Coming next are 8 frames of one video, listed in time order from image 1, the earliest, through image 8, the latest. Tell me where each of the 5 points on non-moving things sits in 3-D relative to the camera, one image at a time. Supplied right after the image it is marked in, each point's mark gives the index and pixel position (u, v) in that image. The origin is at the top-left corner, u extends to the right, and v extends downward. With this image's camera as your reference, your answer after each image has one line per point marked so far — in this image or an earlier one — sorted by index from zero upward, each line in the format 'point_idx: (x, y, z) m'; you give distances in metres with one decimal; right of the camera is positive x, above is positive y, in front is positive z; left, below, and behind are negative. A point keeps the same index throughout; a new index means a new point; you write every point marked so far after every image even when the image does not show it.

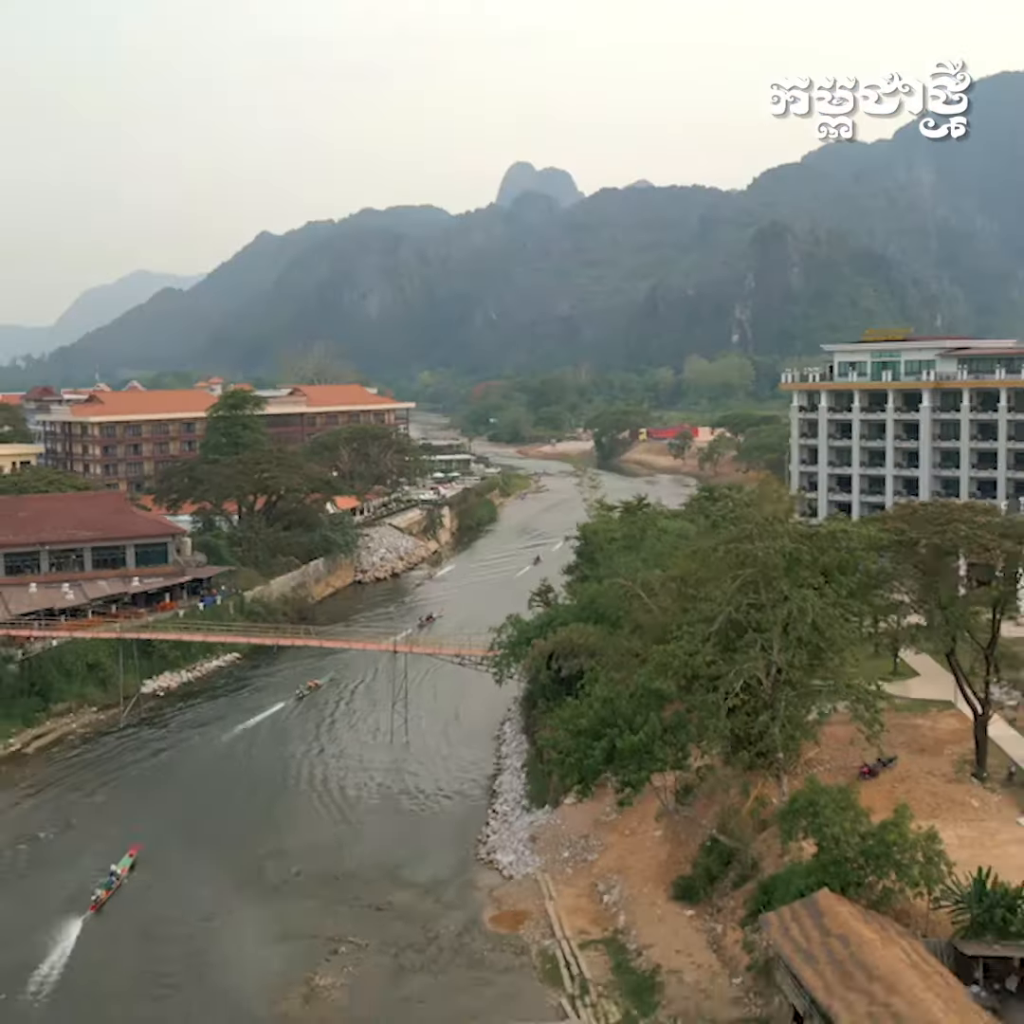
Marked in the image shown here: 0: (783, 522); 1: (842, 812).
0: (+2.7, -0.1, +18.1) m
1: (+2.7, -2.5, +15.3) m
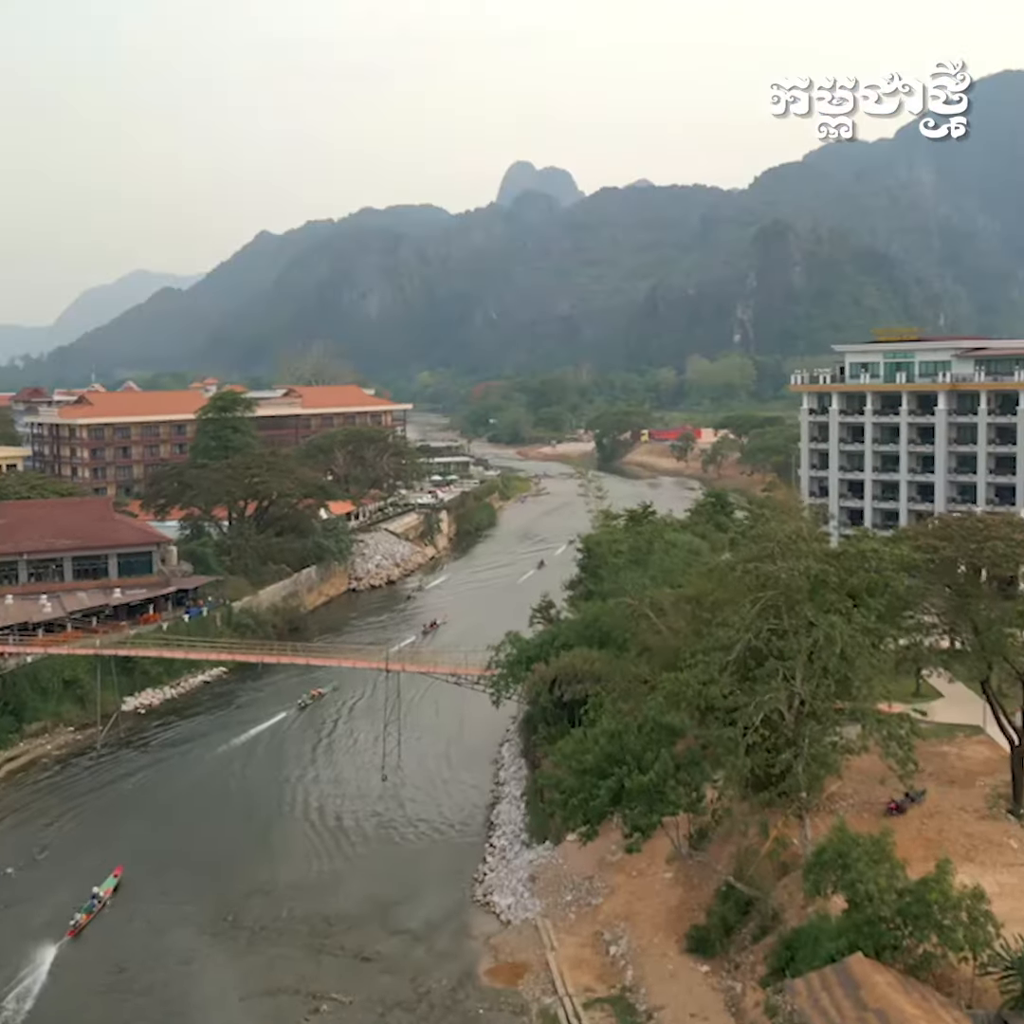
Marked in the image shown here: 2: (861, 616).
0: (+2.7, -0.2, +16.5) m
1: (+2.7, -2.6, +13.7) m
2: (+3.1, -0.9, +16.0) m
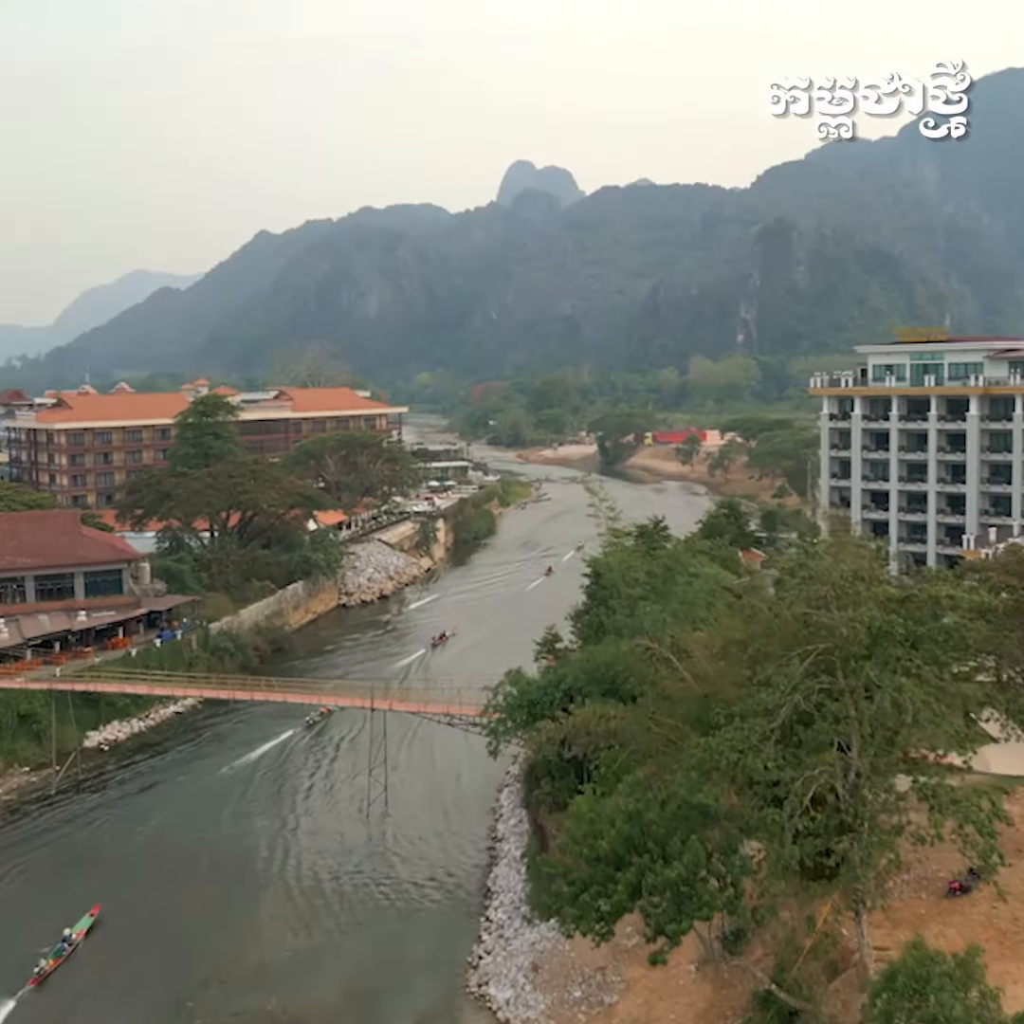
0: (+2.7, -0.5, +13.8) m
1: (+2.7, -2.9, +11.0) m
2: (+3.1, -1.2, +13.4) m
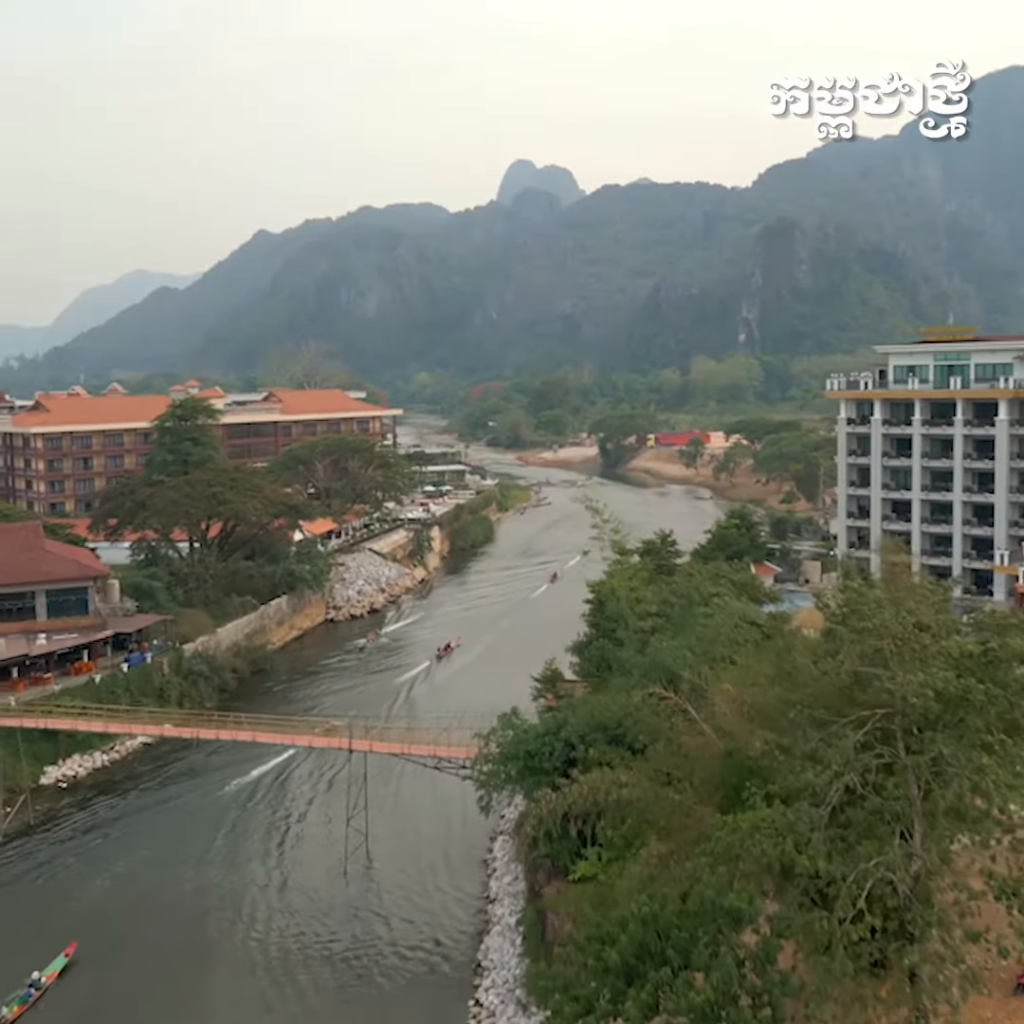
0: (+2.6, -0.7, +11.5) m
1: (+2.6, -3.1, +8.7) m
2: (+3.0, -1.4, +11.0) m
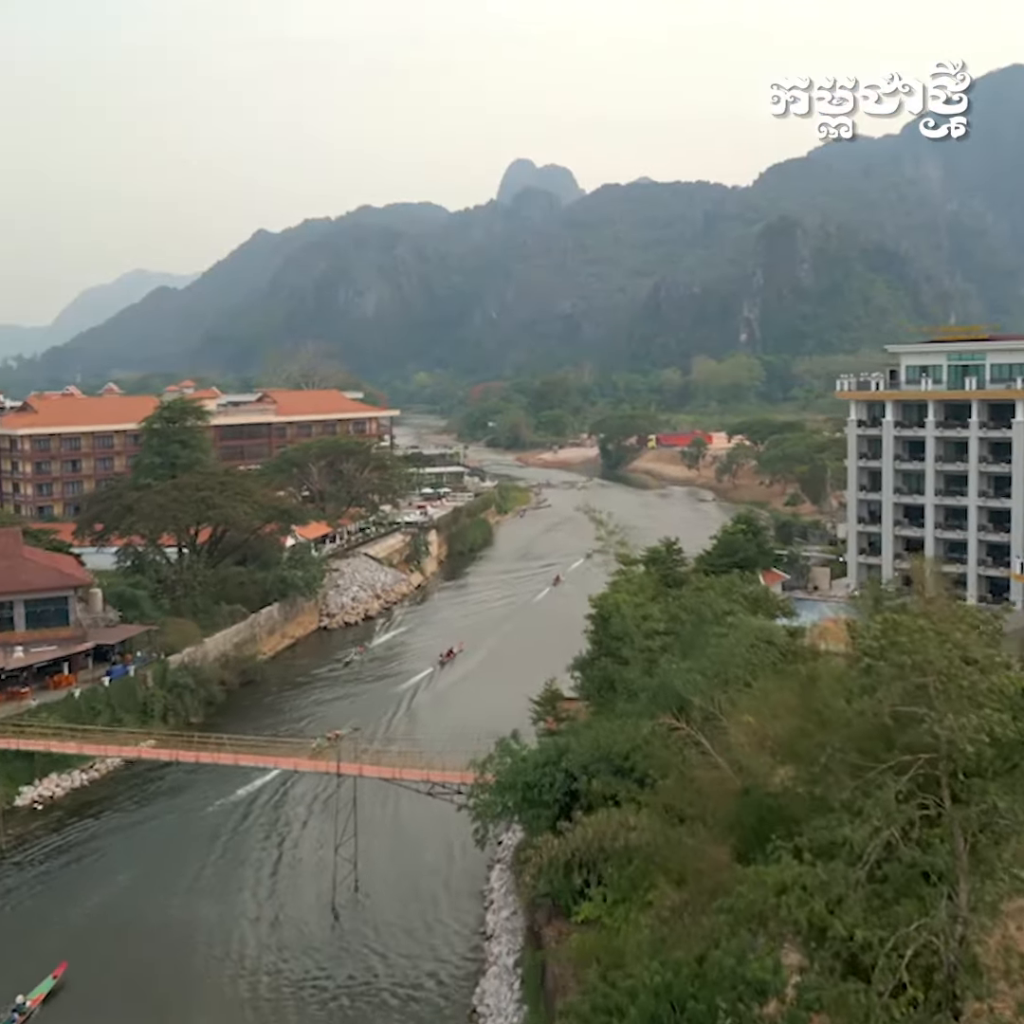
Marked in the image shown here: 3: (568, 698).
0: (+2.6, -0.8, +10.2) m
1: (+2.6, -3.2, +7.5) m
2: (+3.0, -1.5, +9.8) m
3: (+0.6, -1.9, +19.1) m
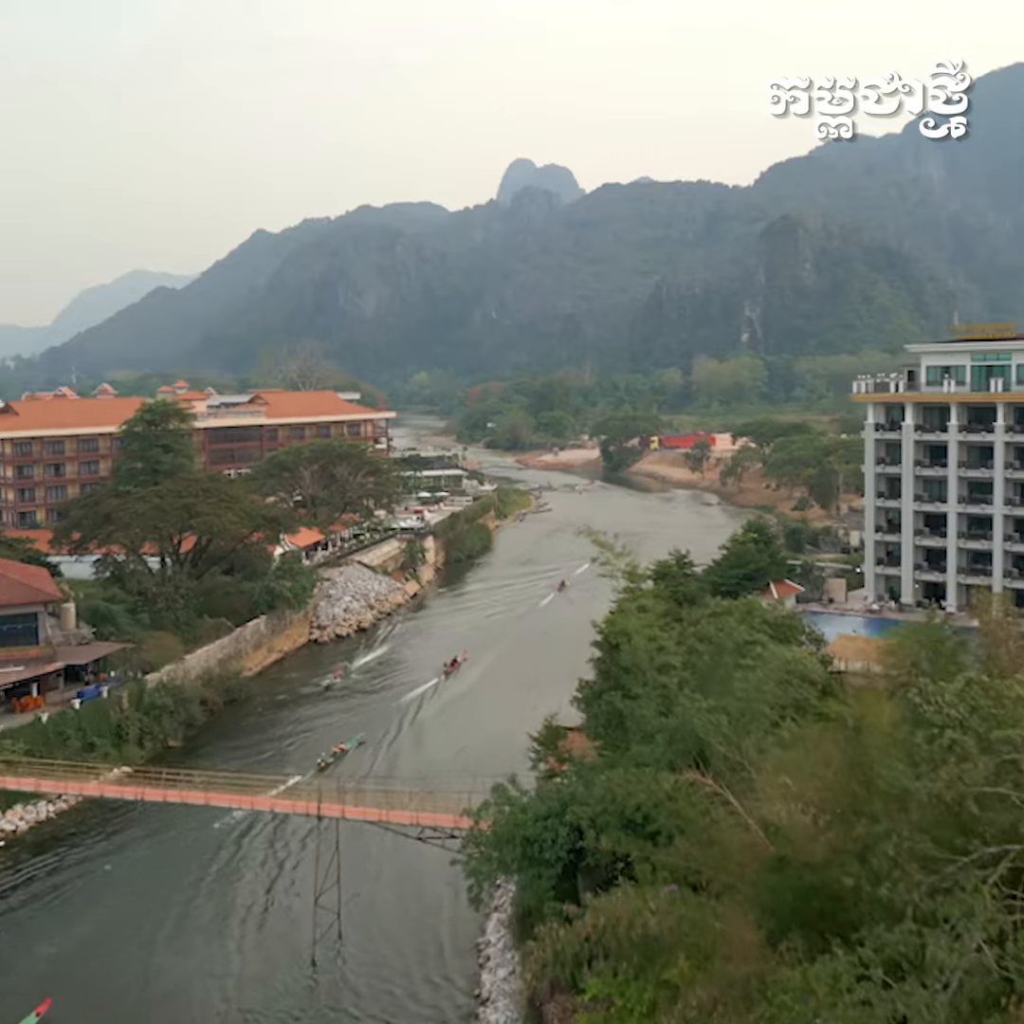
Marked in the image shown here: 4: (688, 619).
0: (+2.6, -1.0, +8.5) m
1: (+2.6, -3.4, +5.7) m
2: (+3.0, -1.6, +8.0) m
3: (+0.6, -2.1, +17.3) m
4: (+1.7, -1.0, +18.1) m
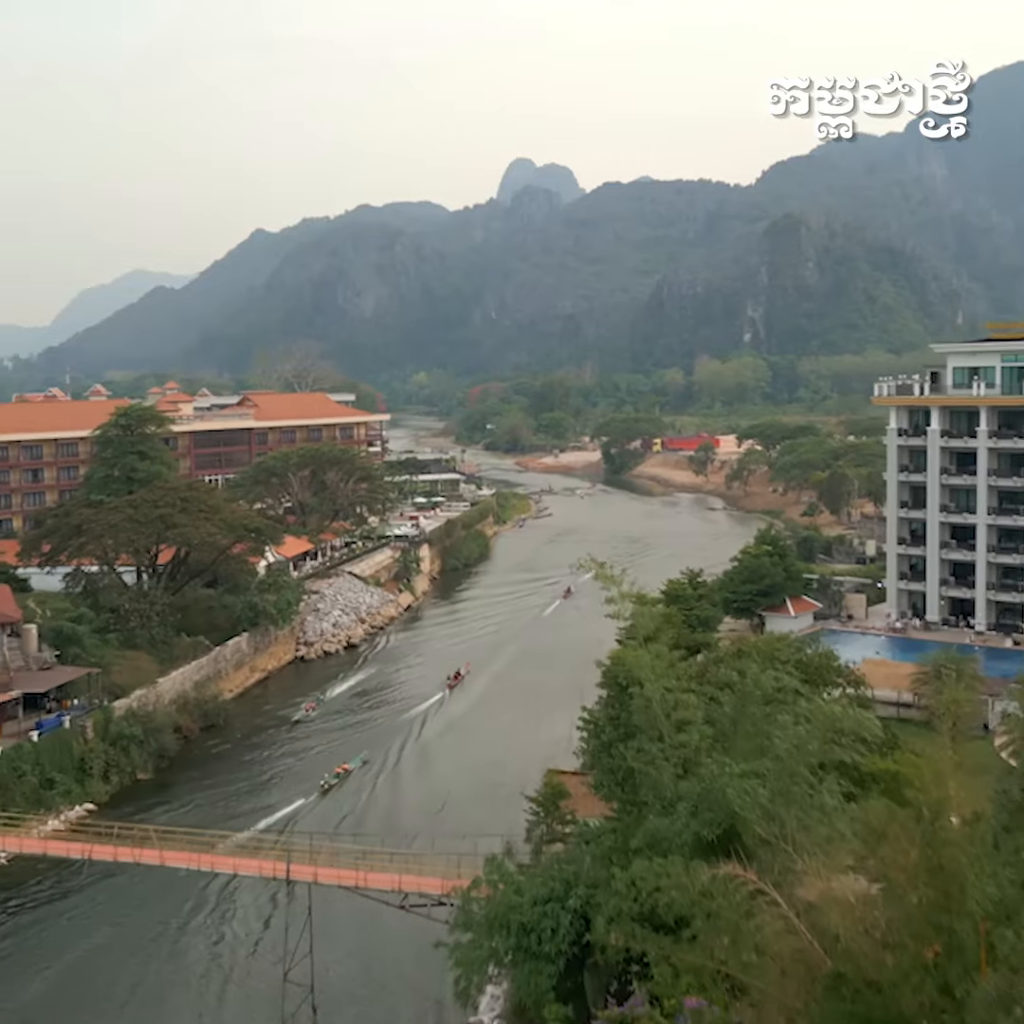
0: (+2.5, -1.2, +6.3) m
1: (+2.6, -3.6, +3.5) m
2: (+2.9, -1.8, +5.8) m
3: (+0.5, -2.3, +15.2) m
4: (+1.7, -1.2, +16.0) m
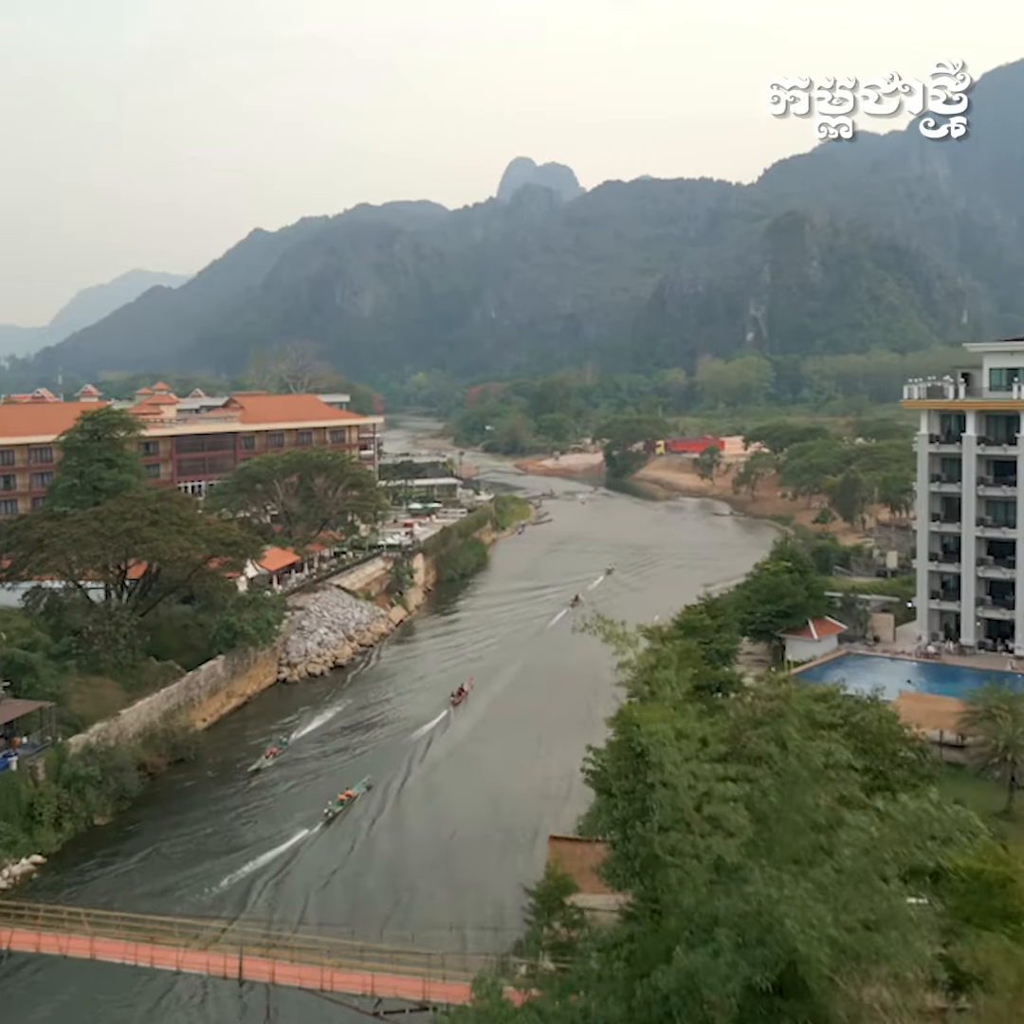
0: (+2.5, -1.4, +3.8) m
1: (+2.5, -3.8, +1.0) m
2: (+2.9, -2.0, +3.3) m
3: (+0.5, -2.5, +12.7) m
4: (+1.7, -1.4, +13.5) m
